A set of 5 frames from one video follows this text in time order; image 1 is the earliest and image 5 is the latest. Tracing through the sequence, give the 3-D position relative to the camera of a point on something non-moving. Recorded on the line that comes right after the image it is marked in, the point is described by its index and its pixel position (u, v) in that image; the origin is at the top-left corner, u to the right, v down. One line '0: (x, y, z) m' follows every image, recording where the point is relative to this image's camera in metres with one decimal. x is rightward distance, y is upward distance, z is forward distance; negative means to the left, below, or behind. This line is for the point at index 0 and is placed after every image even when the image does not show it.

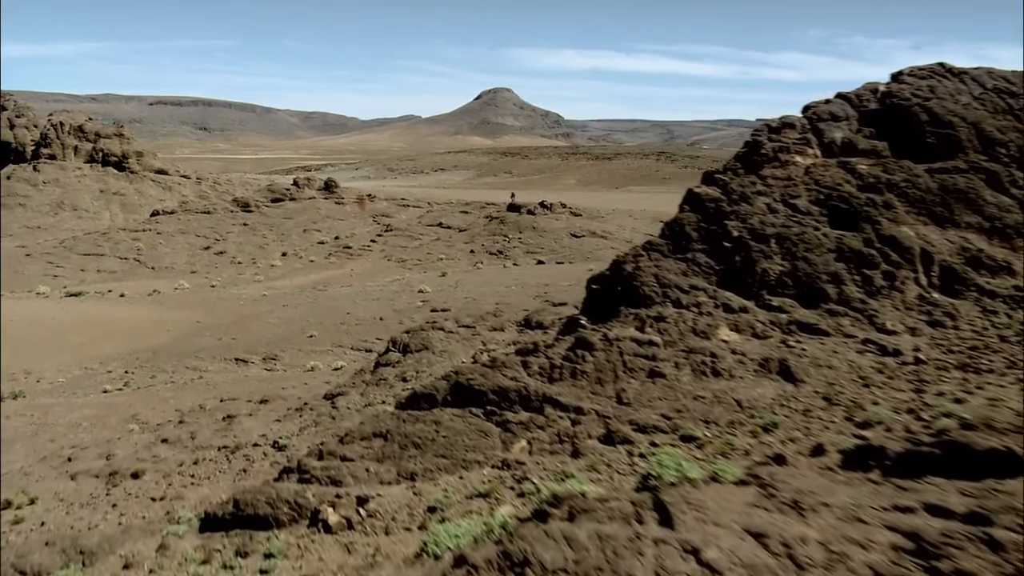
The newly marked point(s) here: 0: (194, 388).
0: (-4.3, -1.4, +13.3) m
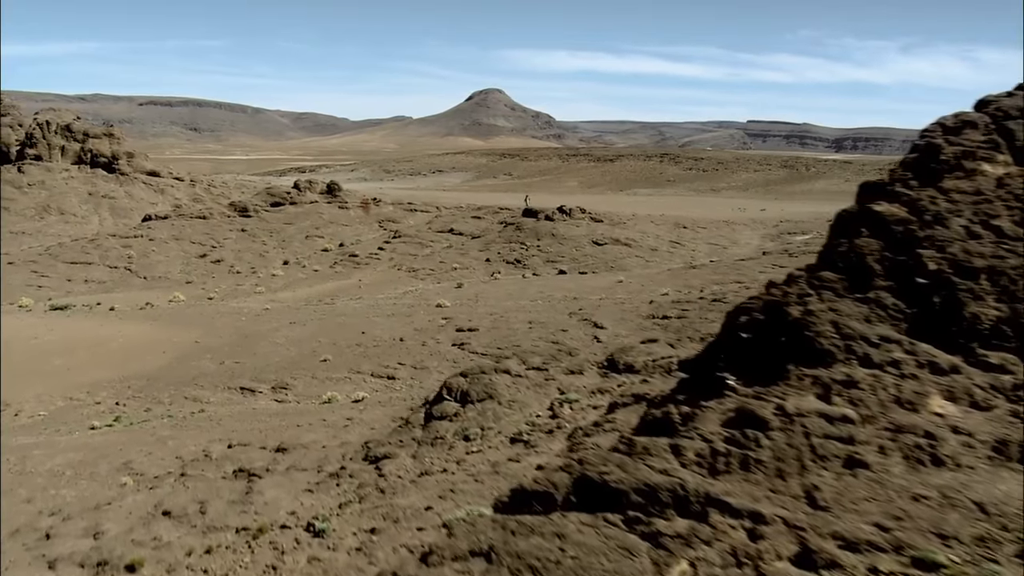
0: (-3.7, -1.6, +11.6) m
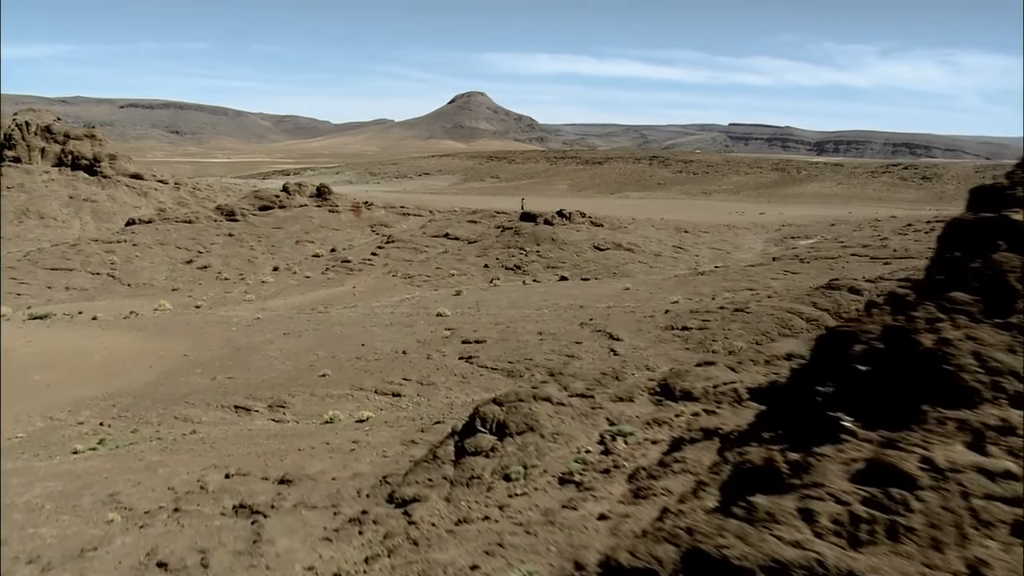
0: (-3.5, -1.7, +10.6) m
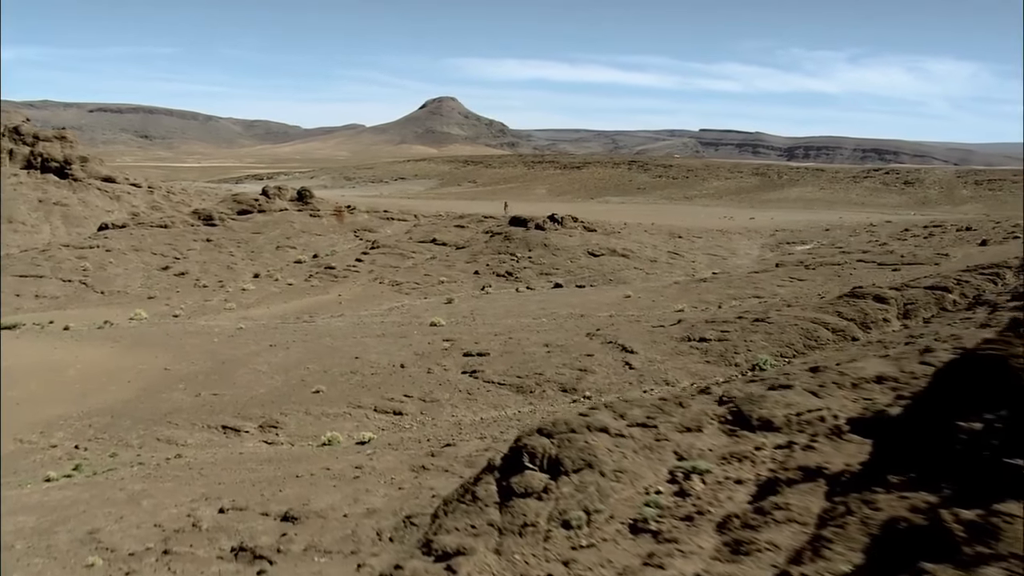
0: (-3.3, -1.8, +9.7) m
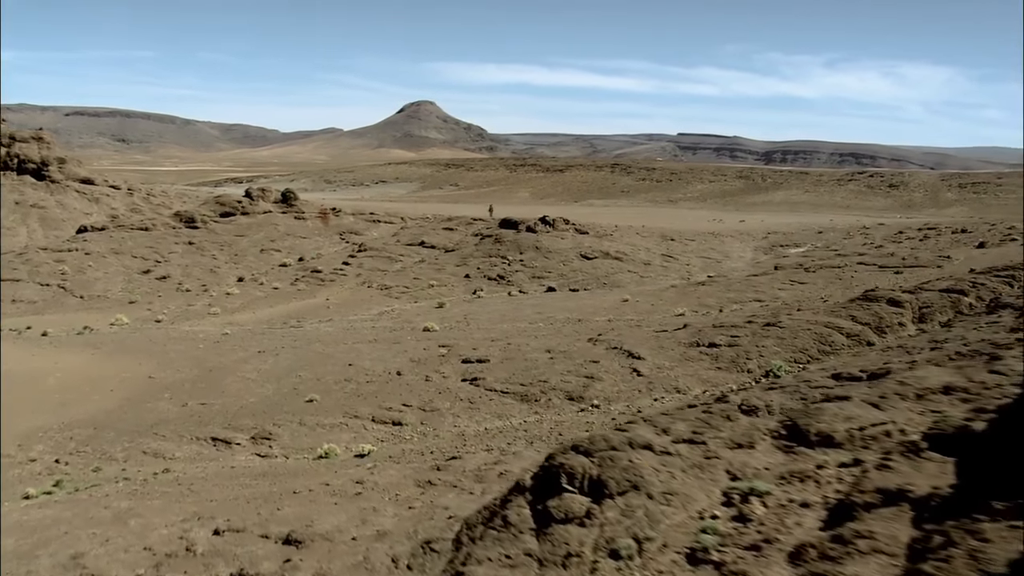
0: (-3.2, -1.9, +9.1) m
